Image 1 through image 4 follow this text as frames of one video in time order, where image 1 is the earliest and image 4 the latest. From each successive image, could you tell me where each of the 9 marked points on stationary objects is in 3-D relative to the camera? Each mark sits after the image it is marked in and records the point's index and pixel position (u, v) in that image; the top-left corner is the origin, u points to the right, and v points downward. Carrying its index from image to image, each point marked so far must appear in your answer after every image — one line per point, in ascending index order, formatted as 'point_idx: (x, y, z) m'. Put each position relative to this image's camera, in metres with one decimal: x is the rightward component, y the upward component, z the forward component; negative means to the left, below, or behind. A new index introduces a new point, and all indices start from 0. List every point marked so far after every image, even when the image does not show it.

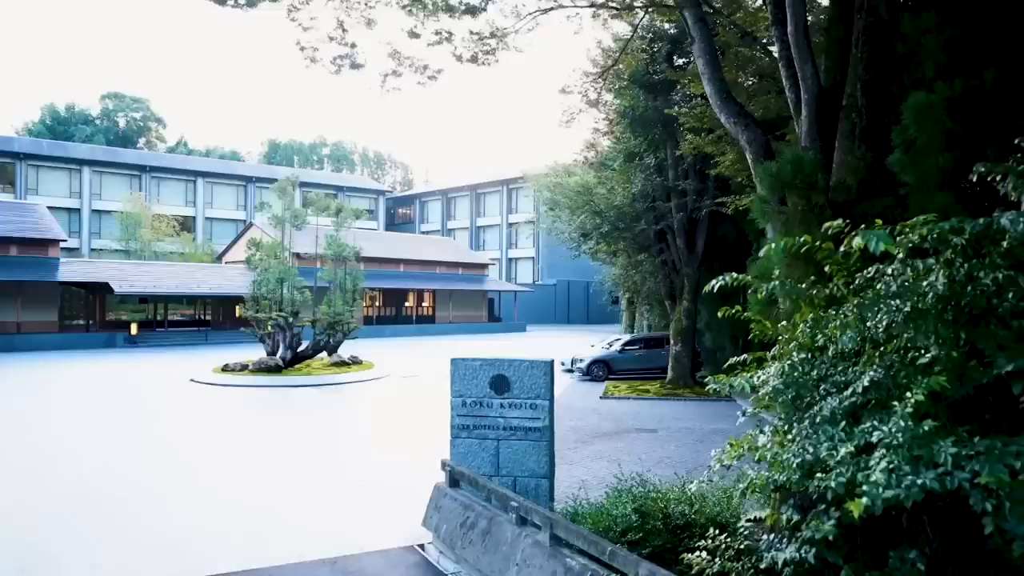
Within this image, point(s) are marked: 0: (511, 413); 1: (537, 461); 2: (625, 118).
0: (0.0, -1.2, +7.2) m
1: (+0.2, -1.7, +7.2) m
2: (+2.6, +3.9, +17.3) m
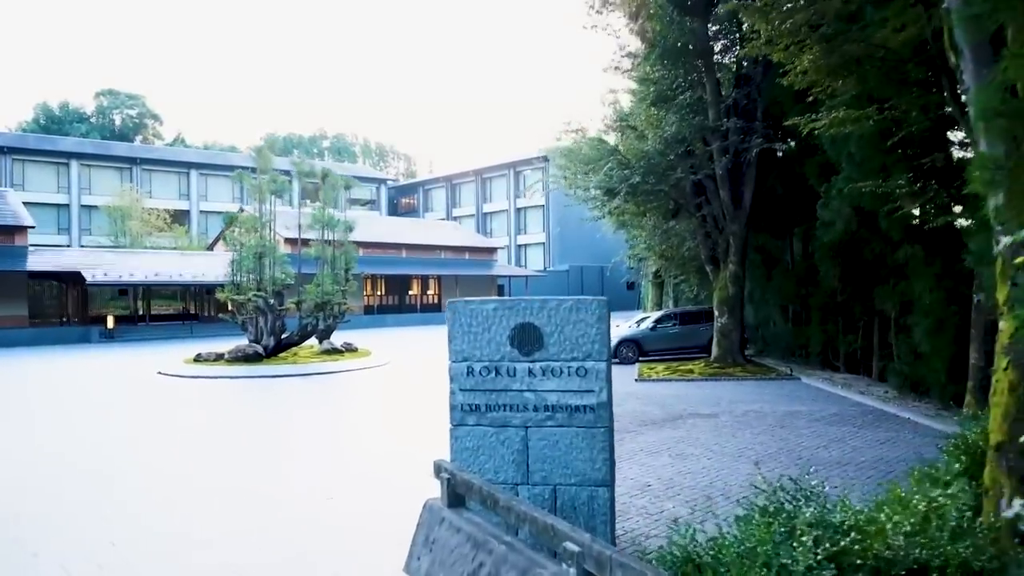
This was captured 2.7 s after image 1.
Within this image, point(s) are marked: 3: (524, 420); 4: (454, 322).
0: (+0.2, -0.6, +4.5) m
1: (+0.5, -1.0, +4.5) m
2: (+2.8, +4.7, +14.6) m
3: (+0.1, -0.8, +4.6) m
4: (-0.4, -0.2, +4.7) m
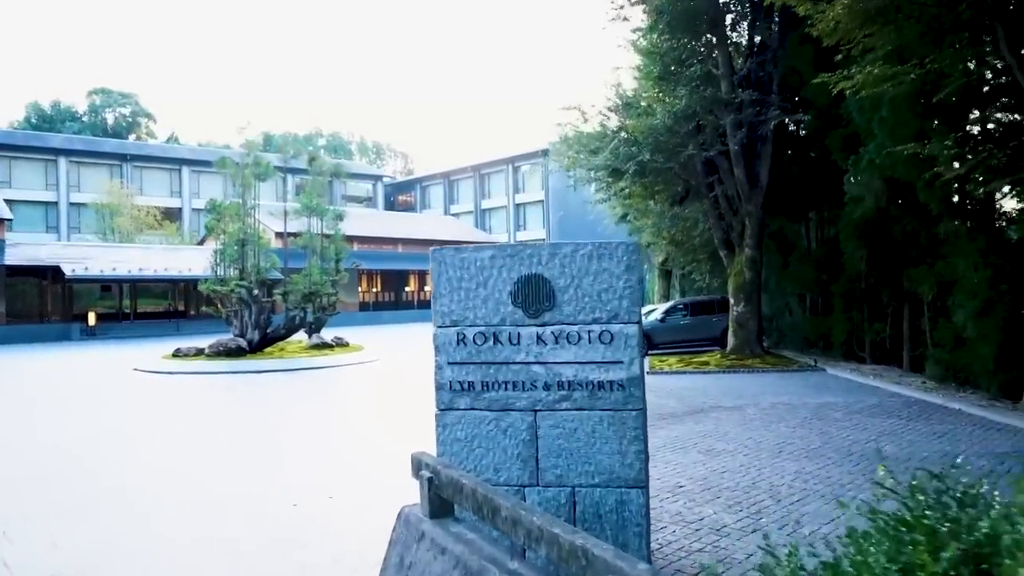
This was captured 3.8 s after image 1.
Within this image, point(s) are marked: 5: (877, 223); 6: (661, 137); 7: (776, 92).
0: (+0.2, -0.3, +3.5) m
1: (+0.5, -0.8, +3.4) m
2: (+2.8, +4.9, +13.5) m
3: (+0.1, -0.5, +3.5) m
4: (-0.3, +0.1, +3.6) m
5: (+6.0, +1.1, +12.3) m
6: (+2.9, +2.9, +14.5) m
7: (+5.0, +3.7, +14.3) m
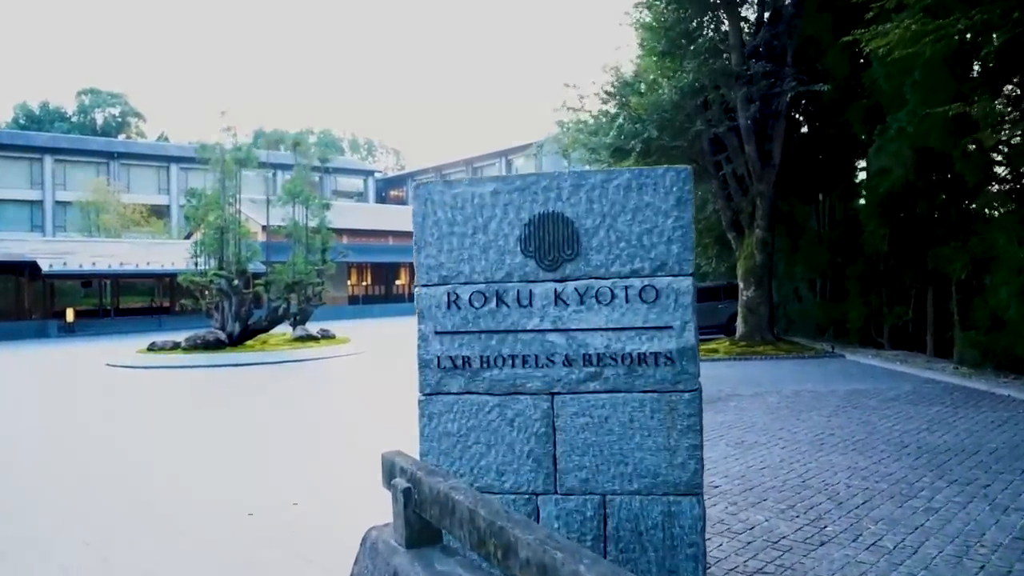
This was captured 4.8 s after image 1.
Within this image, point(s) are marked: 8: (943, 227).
0: (+0.3, -0.1, +2.6) m
1: (+0.5, -0.6, +2.6) m
2: (+2.7, +5.2, +12.7) m
3: (+0.1, -0.3, +2.6) m
4: (-0.3, +0.3, +2.7) m
5: (+6.0, +1.4, +11.5) m
6: (+2.8, +3.2, +13.6) m
7: (+4.9, +4.0, +13.4) m
8: (+6.2, +0.9, +10.9) m
